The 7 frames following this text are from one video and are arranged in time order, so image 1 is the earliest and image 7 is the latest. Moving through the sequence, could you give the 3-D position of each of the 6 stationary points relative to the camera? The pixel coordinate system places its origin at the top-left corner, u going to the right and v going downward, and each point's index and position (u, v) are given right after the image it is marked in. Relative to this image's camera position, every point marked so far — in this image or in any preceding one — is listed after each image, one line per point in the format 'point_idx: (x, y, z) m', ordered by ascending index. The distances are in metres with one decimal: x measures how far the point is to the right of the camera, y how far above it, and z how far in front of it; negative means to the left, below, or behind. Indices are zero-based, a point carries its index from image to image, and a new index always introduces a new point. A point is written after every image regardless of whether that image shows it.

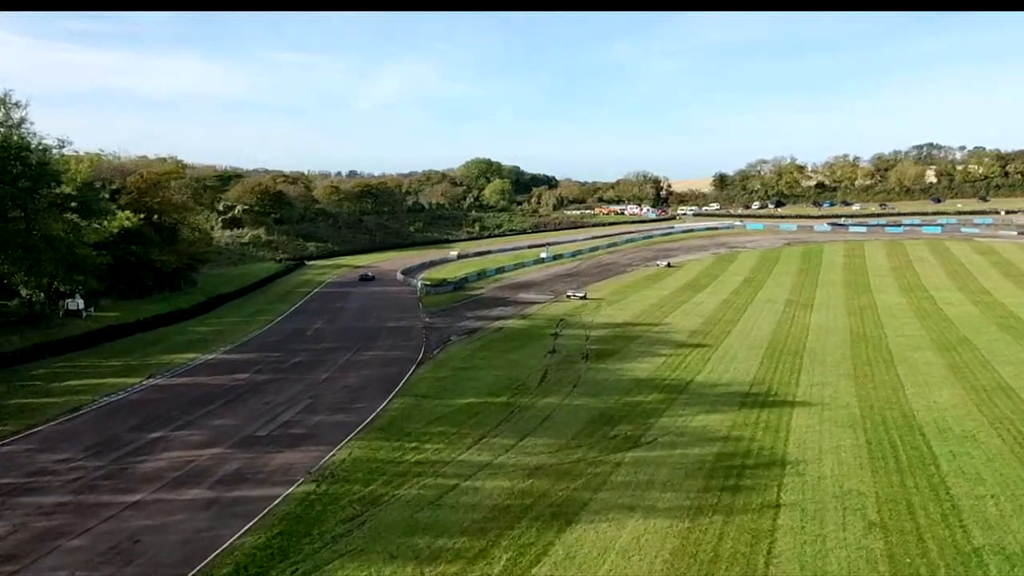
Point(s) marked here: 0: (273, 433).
0: (-4.8, -2.9, +18.5) m
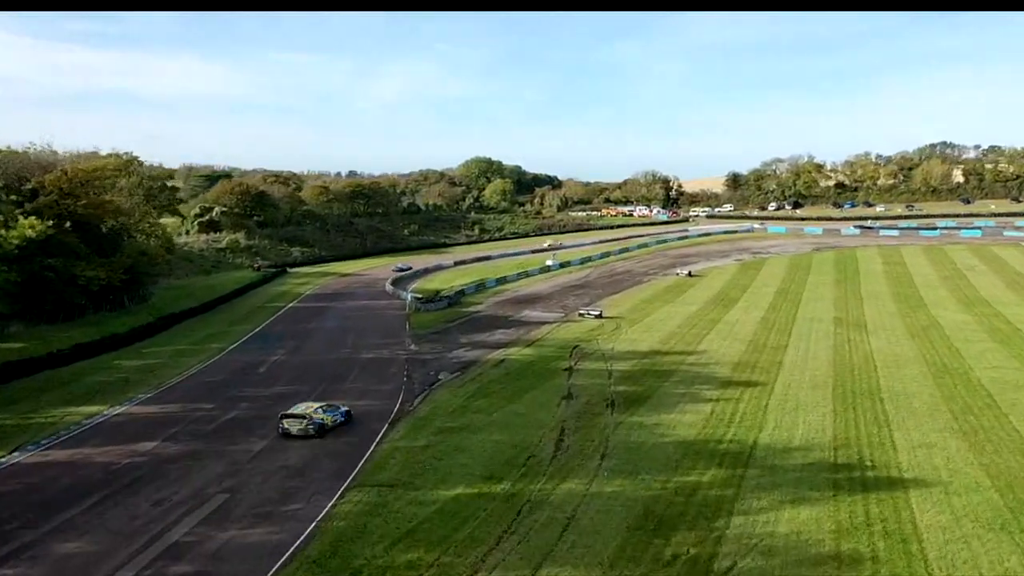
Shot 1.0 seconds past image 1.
0: (-4.7, -3.6, +11.8) m
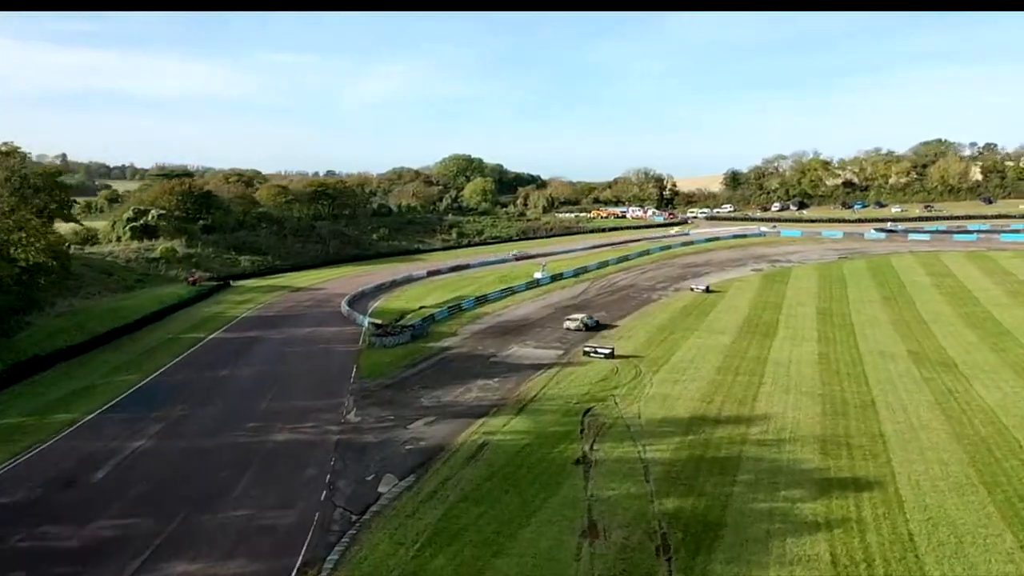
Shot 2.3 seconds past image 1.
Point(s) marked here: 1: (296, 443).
0: (-4.7, -4.6, +2.0) m
1: (-4.5, -3.2, +19.3) m
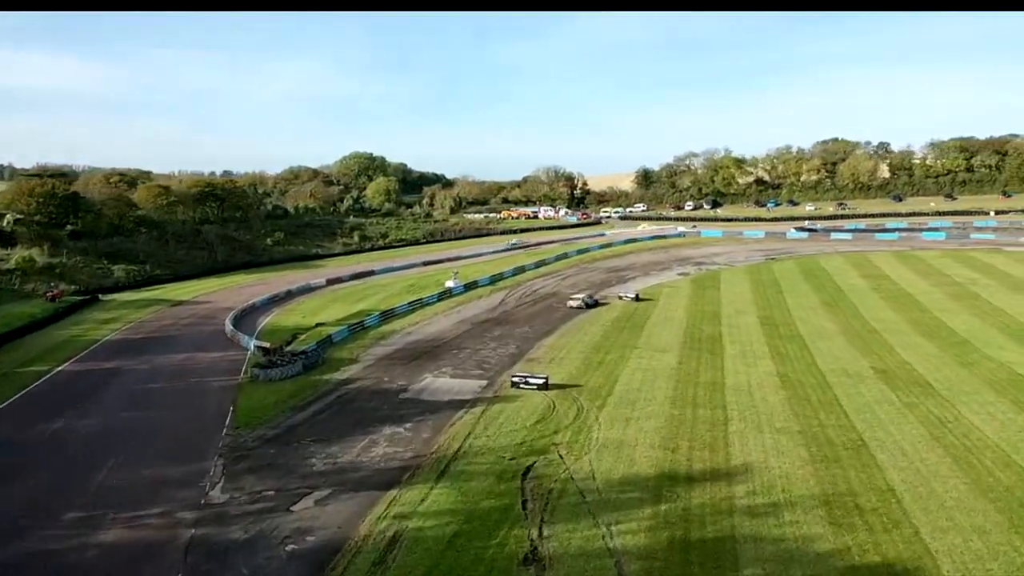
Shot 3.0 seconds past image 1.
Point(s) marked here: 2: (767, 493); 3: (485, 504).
0: (-4.1, -5.2, -3.4) m
1: (-5.7, -3.8, +13.8) m
2: (+4.7, -3.8, +17.1) m
3: (-0.4, -3.7, +15.7) m
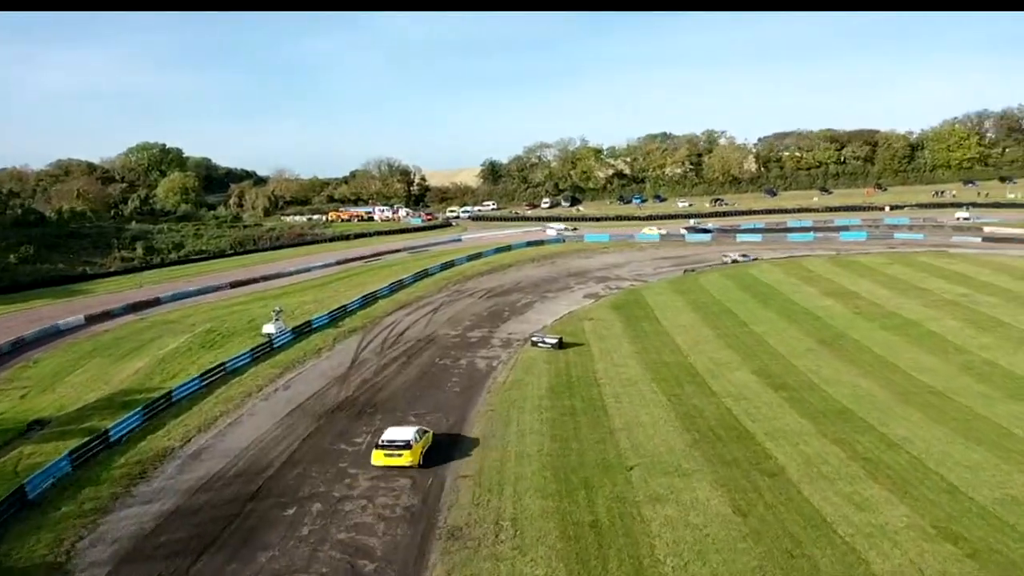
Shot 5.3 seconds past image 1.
0: (+1.0, -6.8, -18.8) m
1: (-4.0, -5.4, -2.2) m
2: (+5.6, -5.1, +3.0) m
3: (+0.8, -5.1, +0.7) m
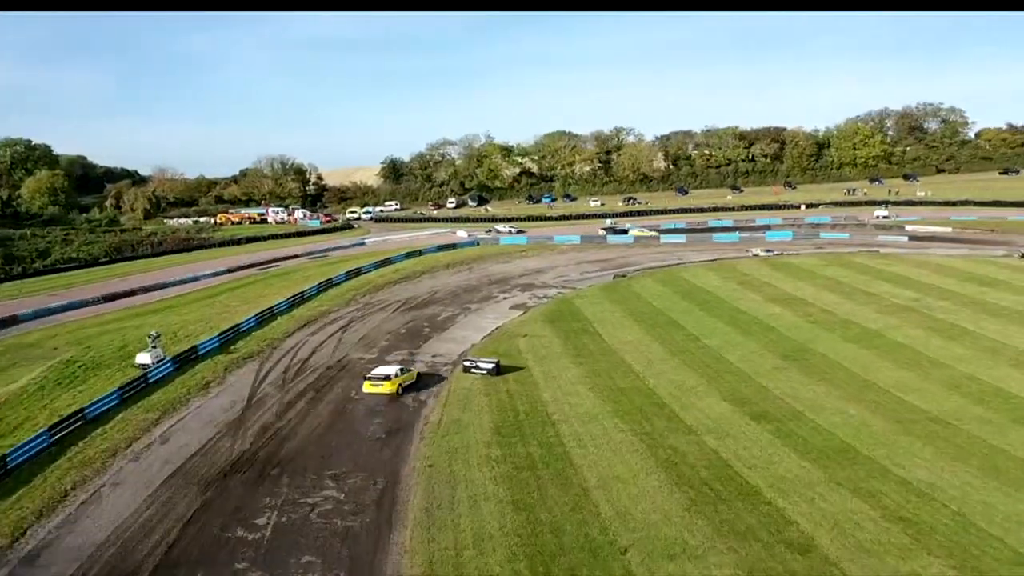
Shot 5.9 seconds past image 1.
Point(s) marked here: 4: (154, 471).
0: (+4.5, -7.2, -22.8) m
1: (-2.3, -5.9, -6.9) m
2: (+6.6, -5.4, -0.6) m
3: (+2.1, -5.5, -3.5) m
4: (-6.5, -3.3, +16.9) m
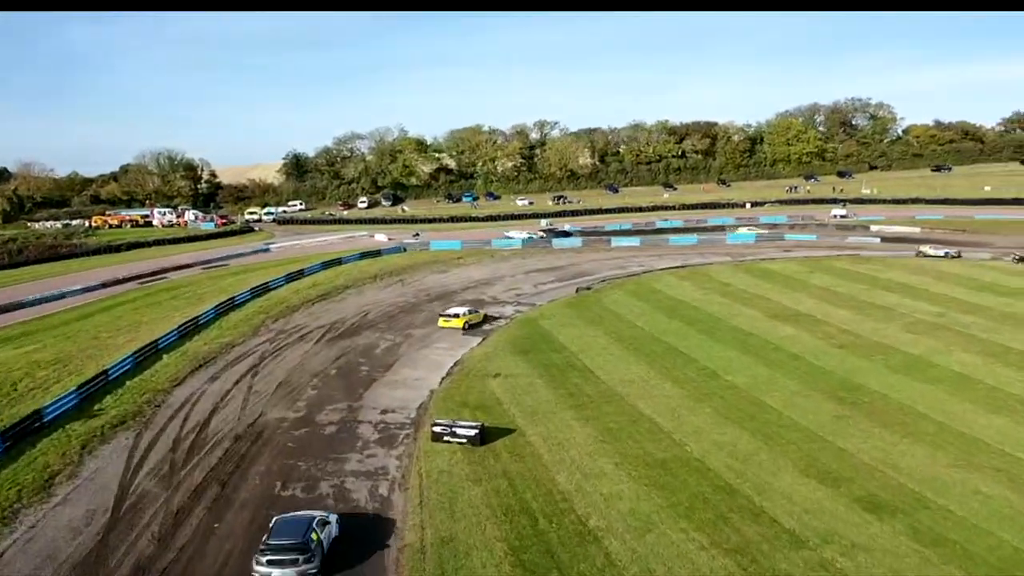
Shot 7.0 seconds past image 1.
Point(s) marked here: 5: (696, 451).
0: (+9.5, -7.8, -29.1) m
1: (+1.0, -6.6, -14.0) m
2: (+9.1, -6.0, -6.8) m
3: (+5.0, -6.1, -10.1) m
4: (-5.8, -4.0, +9.2) m
5: (+3.5, -3.1, +17.6) m
